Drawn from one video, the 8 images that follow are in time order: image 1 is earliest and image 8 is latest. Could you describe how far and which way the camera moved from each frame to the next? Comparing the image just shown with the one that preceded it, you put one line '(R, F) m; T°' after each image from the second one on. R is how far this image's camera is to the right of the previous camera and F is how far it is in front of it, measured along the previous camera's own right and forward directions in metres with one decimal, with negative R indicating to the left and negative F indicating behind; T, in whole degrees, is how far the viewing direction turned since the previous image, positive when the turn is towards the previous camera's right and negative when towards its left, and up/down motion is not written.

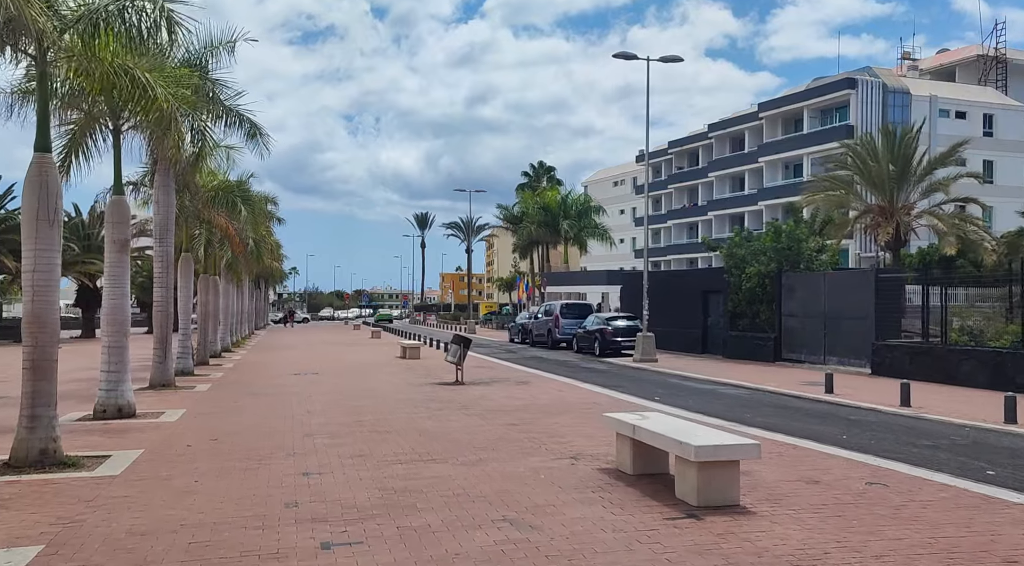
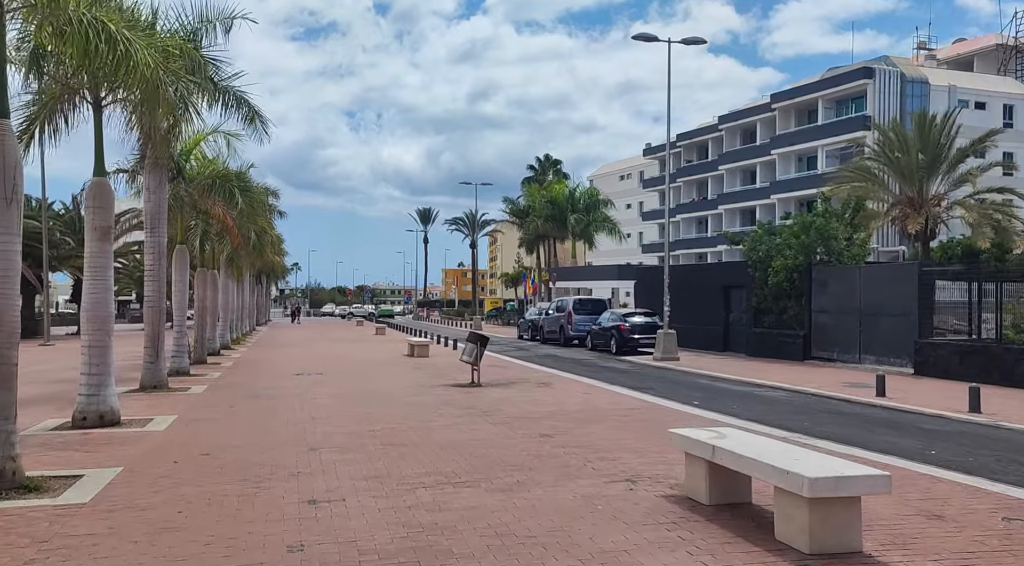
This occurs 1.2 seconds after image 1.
(-0.4, +1.4) m; 0°
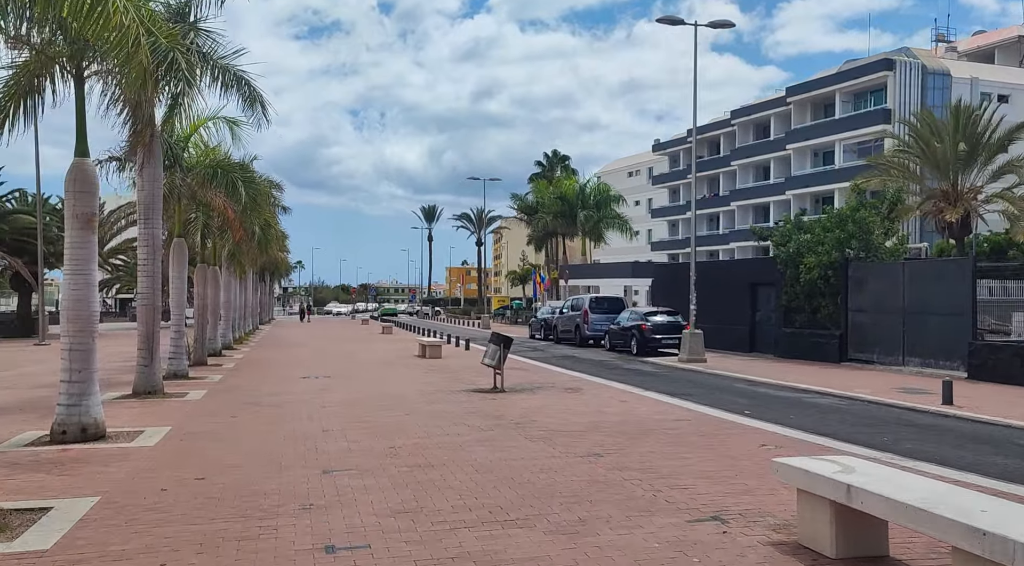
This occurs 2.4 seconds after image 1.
(-0.4, +1.4) m; 0°
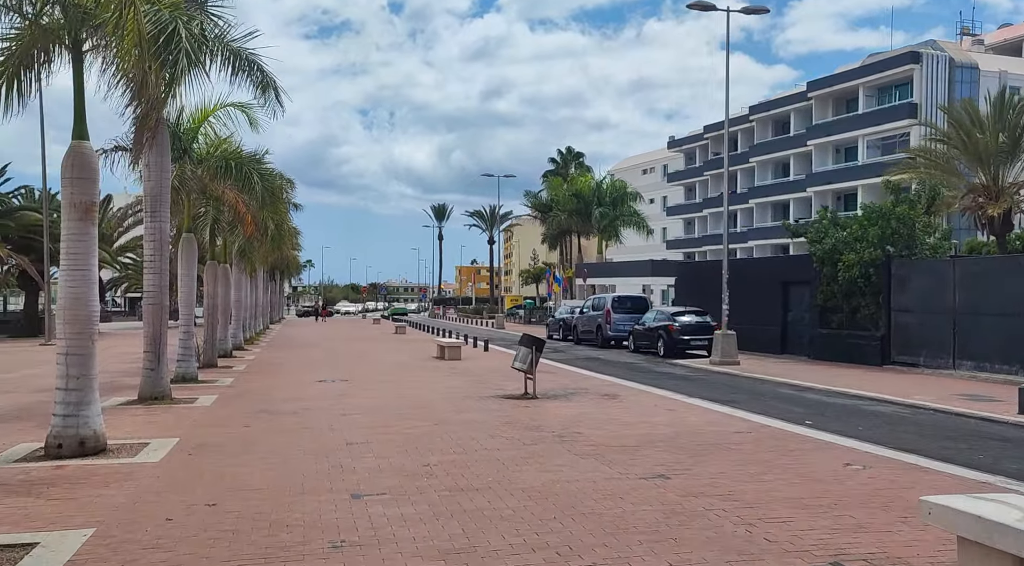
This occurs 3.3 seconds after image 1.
(-0.4, +1.1) m; -1°
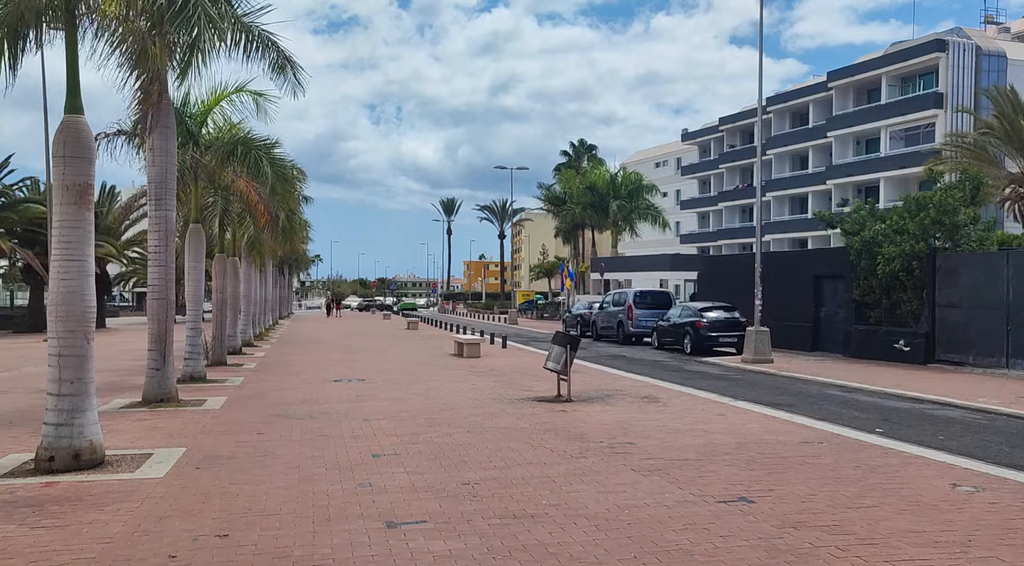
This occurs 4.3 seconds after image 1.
(-0.4, +1.0) m; -1°
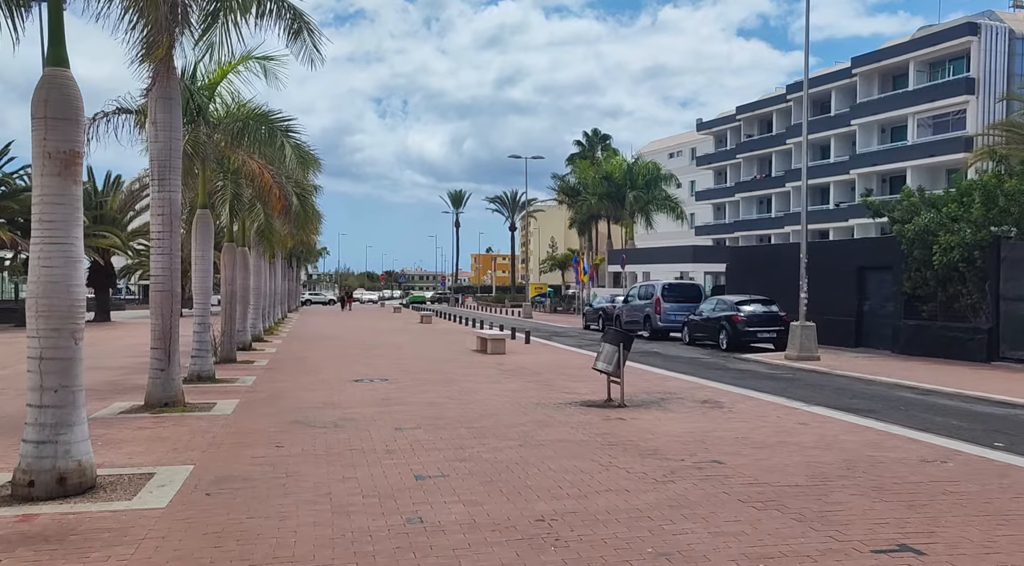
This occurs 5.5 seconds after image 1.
(-0.6, +1.4) m; 0°
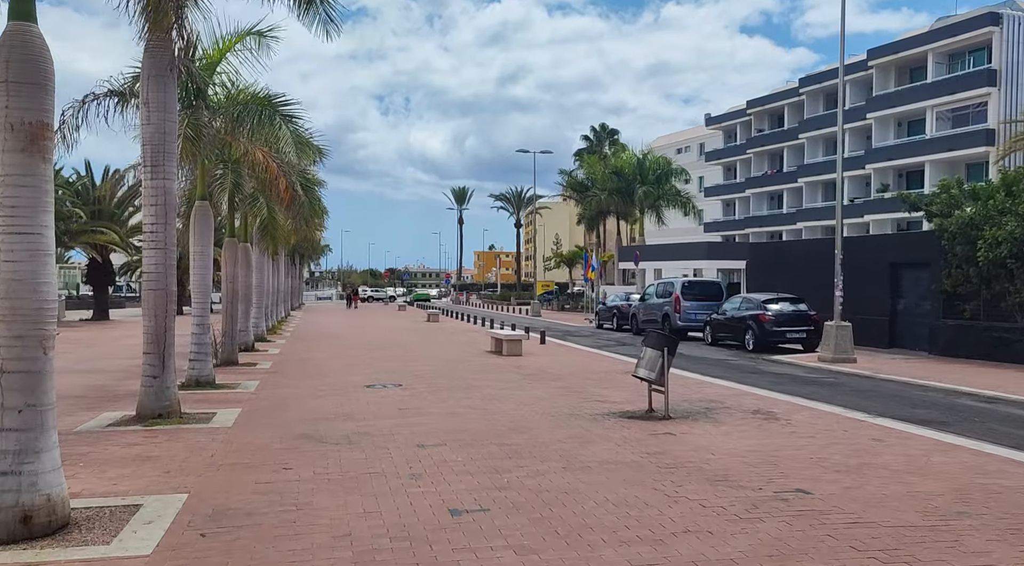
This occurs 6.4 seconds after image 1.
(-0.4, +1.1) m; 0°
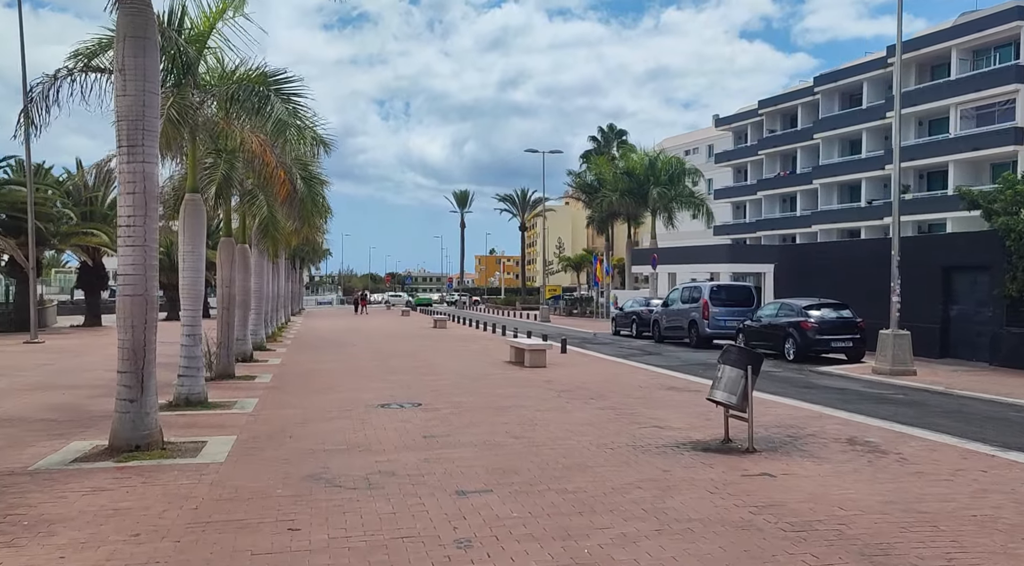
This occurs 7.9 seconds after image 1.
(-0.5, +1.8) m; 0°
